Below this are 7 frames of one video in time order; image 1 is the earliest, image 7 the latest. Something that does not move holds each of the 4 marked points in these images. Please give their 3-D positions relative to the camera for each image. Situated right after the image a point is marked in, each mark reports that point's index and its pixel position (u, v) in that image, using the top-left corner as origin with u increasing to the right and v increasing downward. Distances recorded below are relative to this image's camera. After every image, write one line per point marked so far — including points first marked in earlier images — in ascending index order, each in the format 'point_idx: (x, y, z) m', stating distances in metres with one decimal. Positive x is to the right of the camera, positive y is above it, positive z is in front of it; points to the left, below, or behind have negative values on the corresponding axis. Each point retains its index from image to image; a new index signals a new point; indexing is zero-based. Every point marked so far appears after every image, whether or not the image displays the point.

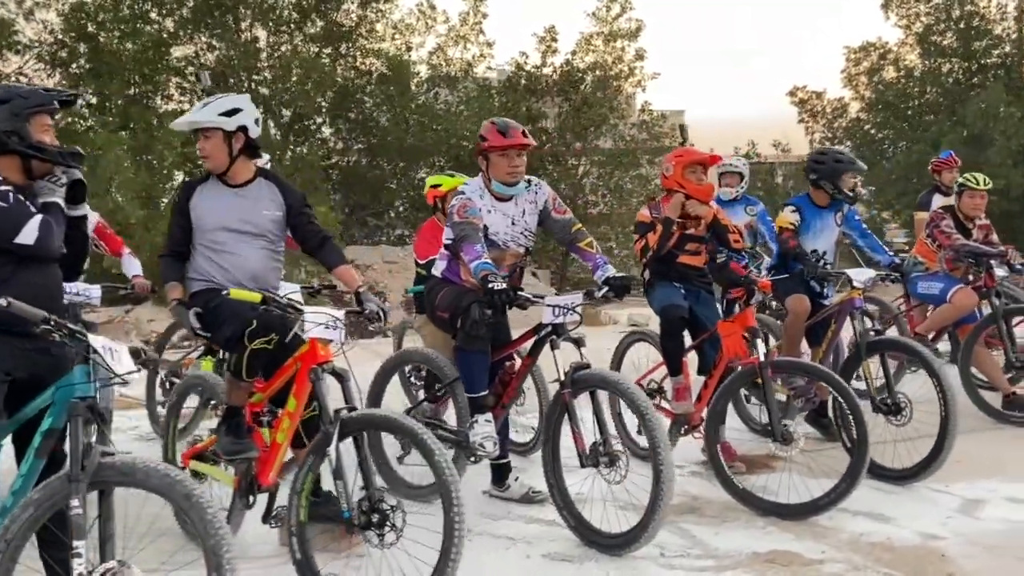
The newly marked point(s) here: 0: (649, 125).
0: (+2.4, +2.8, +17.0) m
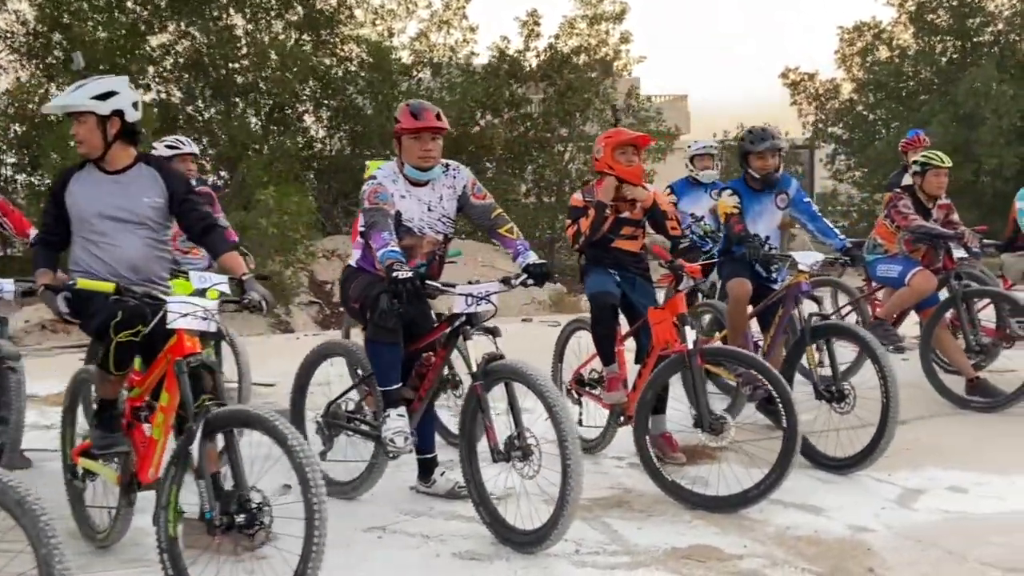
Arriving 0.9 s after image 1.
0: (+2.1, +3.1, +16.8) m
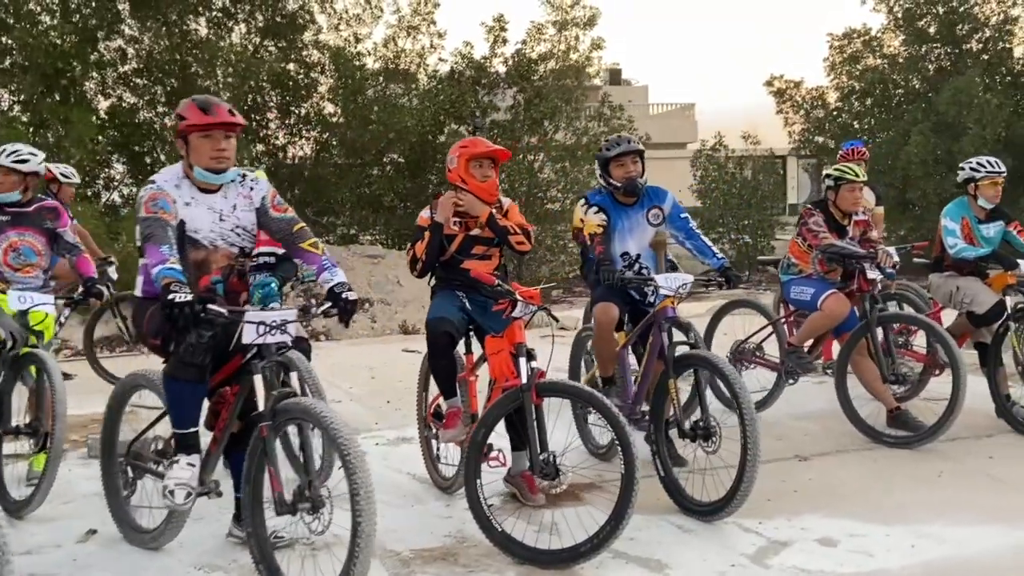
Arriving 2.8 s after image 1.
0: (+1.6, +2.9, +16.4) m
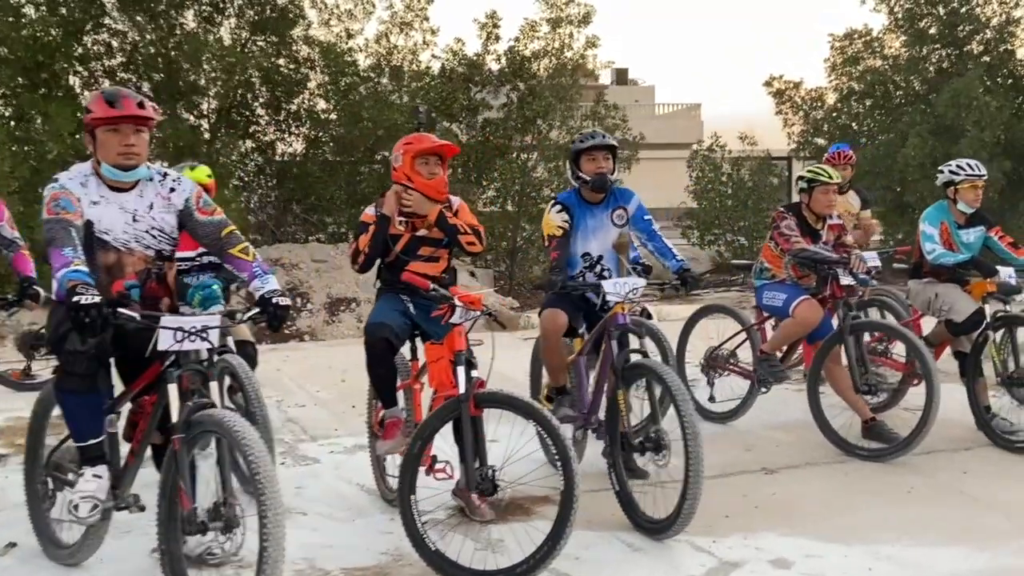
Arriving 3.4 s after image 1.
0: (+1.5, +2.8, +16.2) m
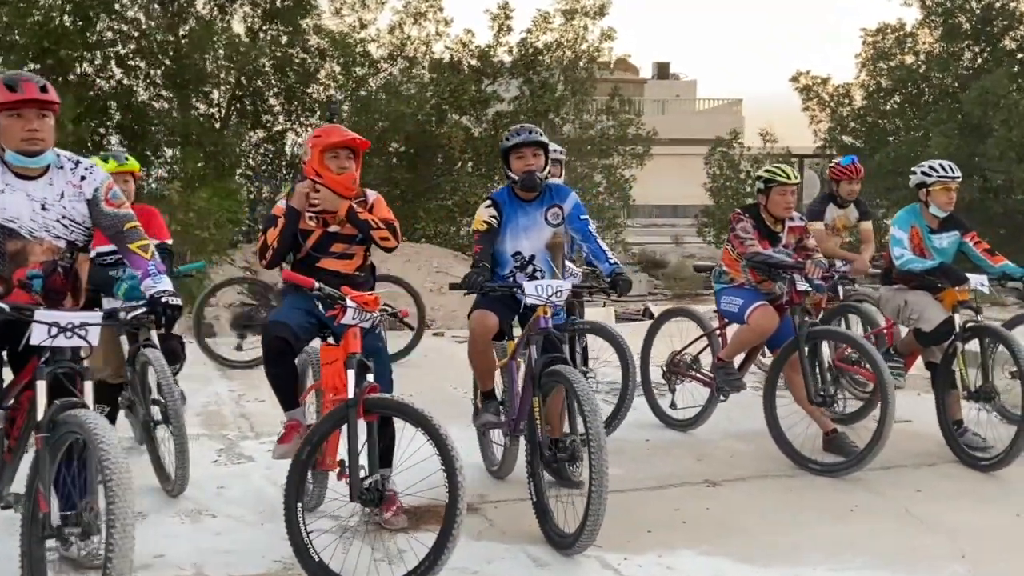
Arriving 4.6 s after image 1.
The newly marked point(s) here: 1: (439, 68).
0: (+1.7, +2.9, +16.0) m
1: (-1.1, +3.5, +15.4) m
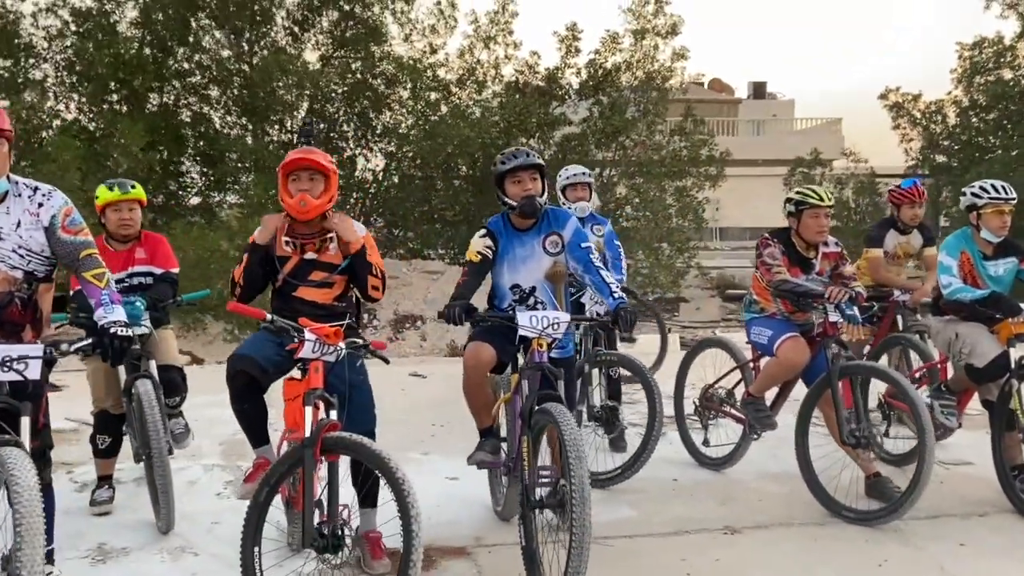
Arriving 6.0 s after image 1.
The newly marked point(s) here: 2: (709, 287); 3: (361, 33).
0: (+2.8, +2.5, +15.6) m
1: (-0.1, +3.1, +15.3) m
2: (+3.6, 0.0, +17.8) m
3: (-2.4, +3.9, +14.9) m
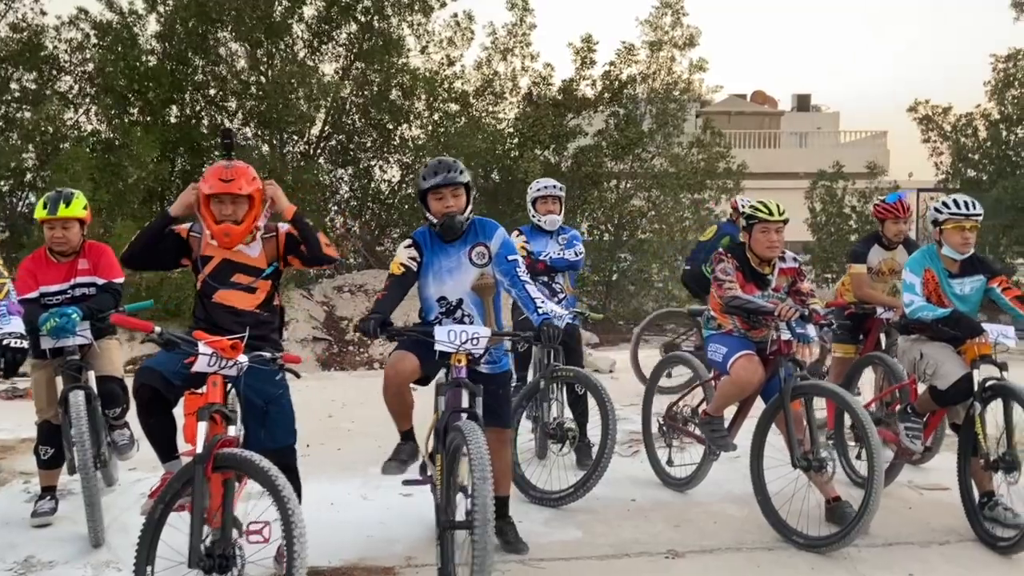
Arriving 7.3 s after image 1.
0: (+3.0, +2.3, +15.4) m
1: (+0.2, +2.9, +15.2) m
2: (+3.9, -0.2, +17.6) m
3: (-2.2, +3.7, +14.9) m
